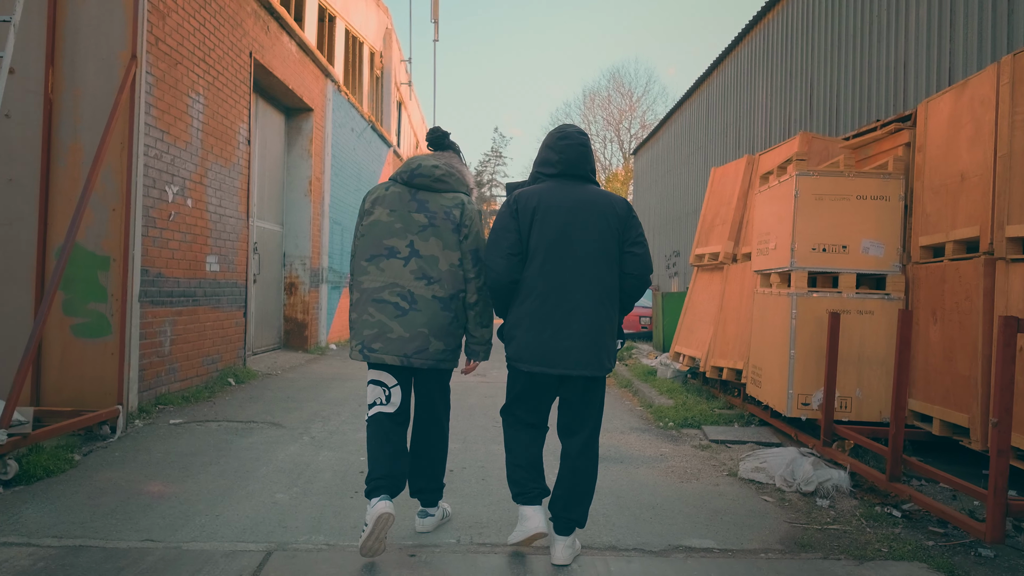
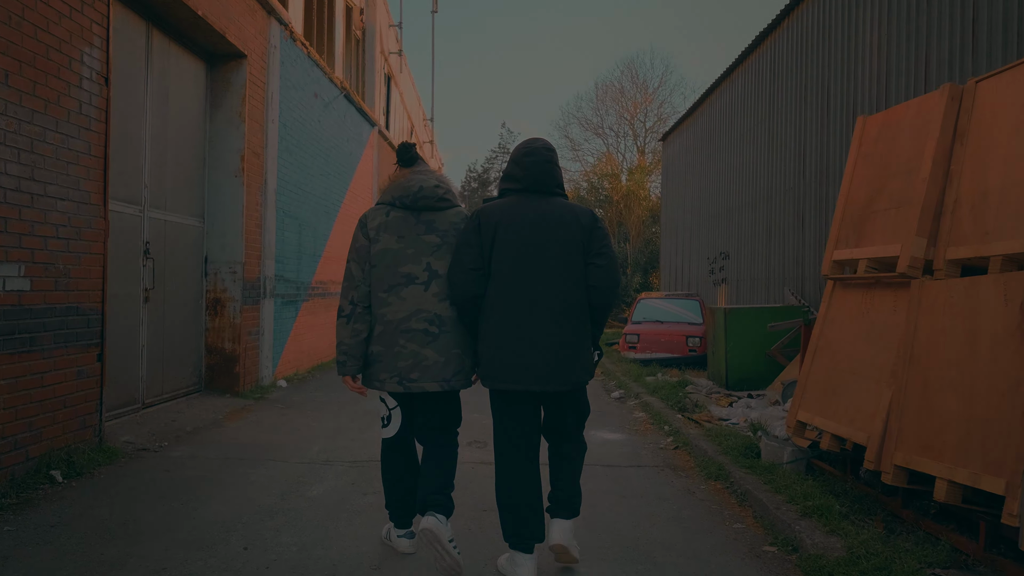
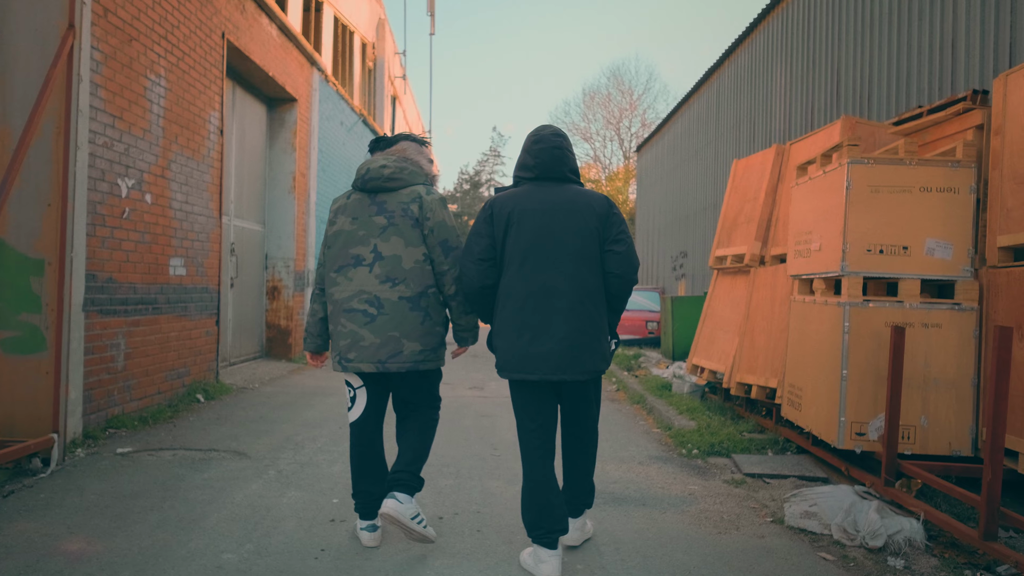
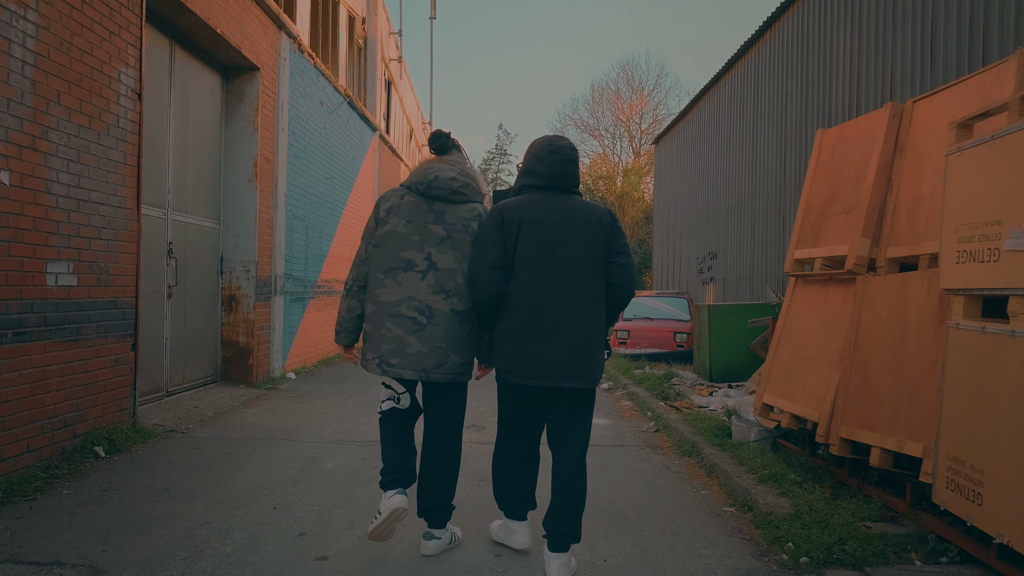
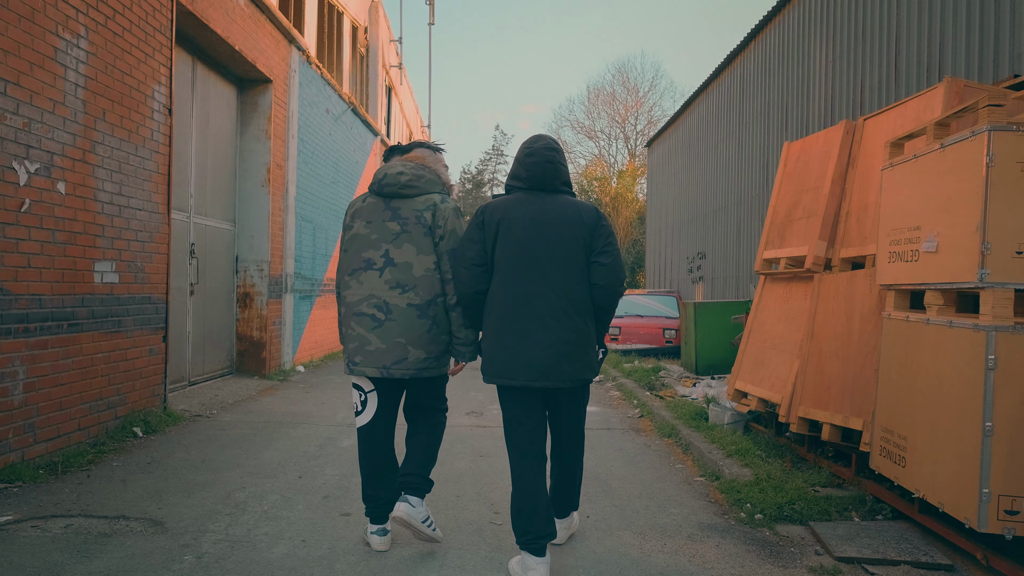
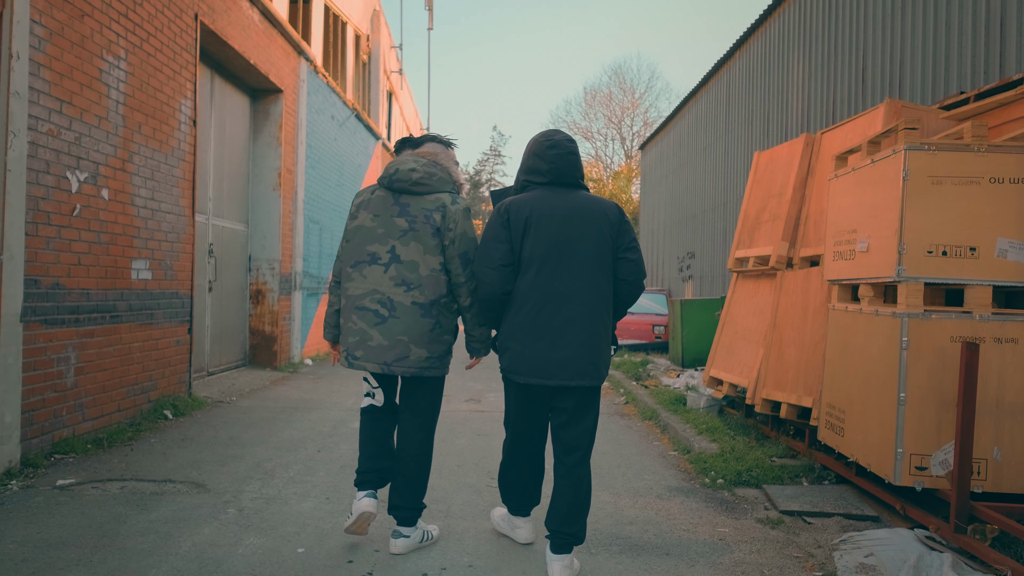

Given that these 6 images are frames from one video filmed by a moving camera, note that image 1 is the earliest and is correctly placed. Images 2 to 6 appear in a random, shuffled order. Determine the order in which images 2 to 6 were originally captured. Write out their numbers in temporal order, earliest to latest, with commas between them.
3, 6, 5, 4, 2
